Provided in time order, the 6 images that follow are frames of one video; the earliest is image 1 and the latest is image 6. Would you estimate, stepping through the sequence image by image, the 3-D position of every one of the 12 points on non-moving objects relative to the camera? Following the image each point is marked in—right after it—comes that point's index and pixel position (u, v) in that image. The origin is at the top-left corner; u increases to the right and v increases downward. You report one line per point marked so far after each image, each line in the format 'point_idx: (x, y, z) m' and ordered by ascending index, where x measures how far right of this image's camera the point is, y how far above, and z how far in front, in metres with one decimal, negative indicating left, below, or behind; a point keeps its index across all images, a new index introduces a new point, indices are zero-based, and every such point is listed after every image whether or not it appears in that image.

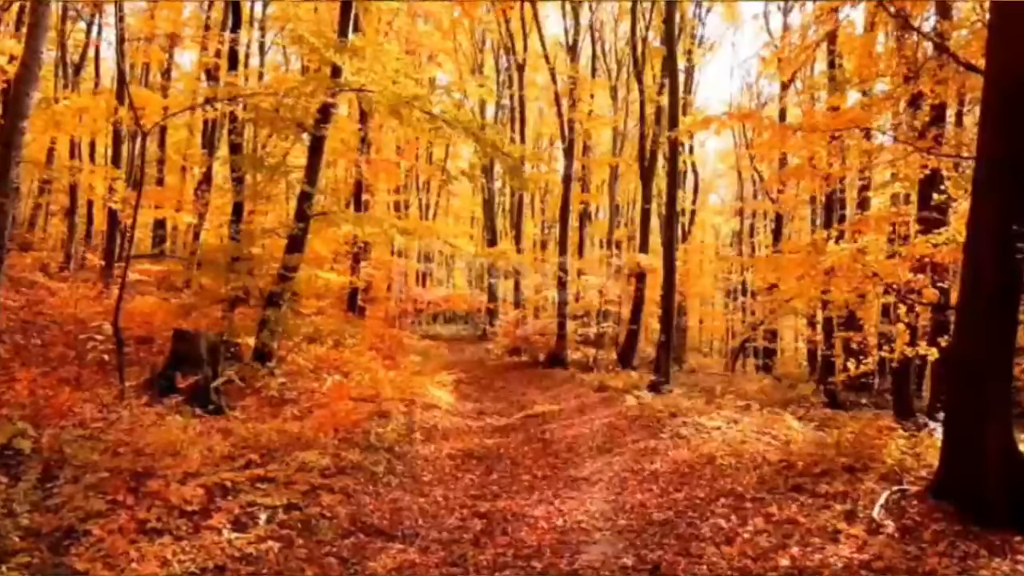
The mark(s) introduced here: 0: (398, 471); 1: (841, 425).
0: (-2.0, -3.1, +11.3) m
1: (+6.9, -2.9, +13.9) m
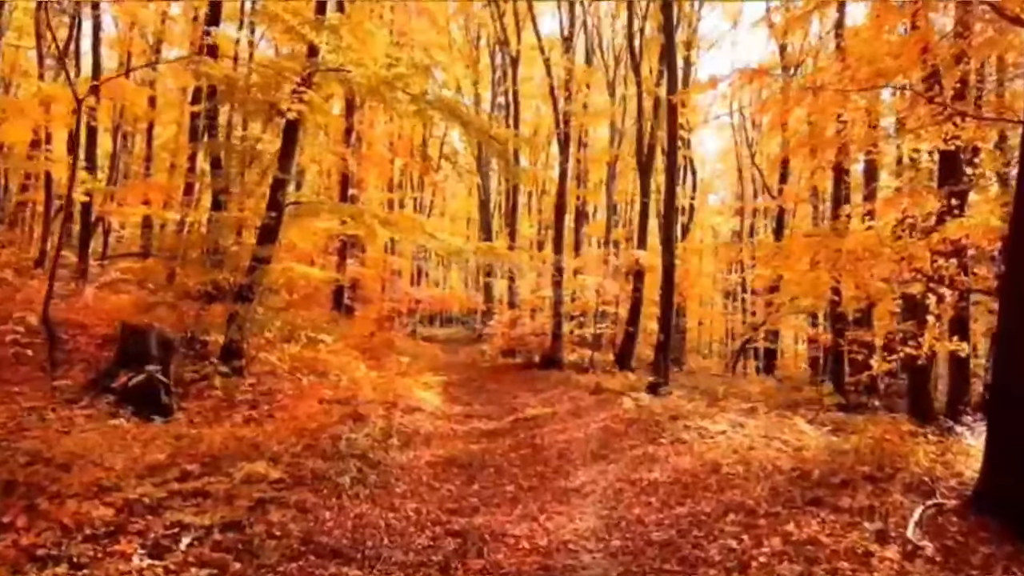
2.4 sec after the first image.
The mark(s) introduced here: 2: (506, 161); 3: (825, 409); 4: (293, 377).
0: (-2.2, -3.0, +10.2) m
1: (+6.6, -2.7, +12.8) m
2: (-0.2, +3.1, +15.8) m
3: (+7.9, -3.1, +16.9) m
4: (-5.0, -2.0, +15.3) m
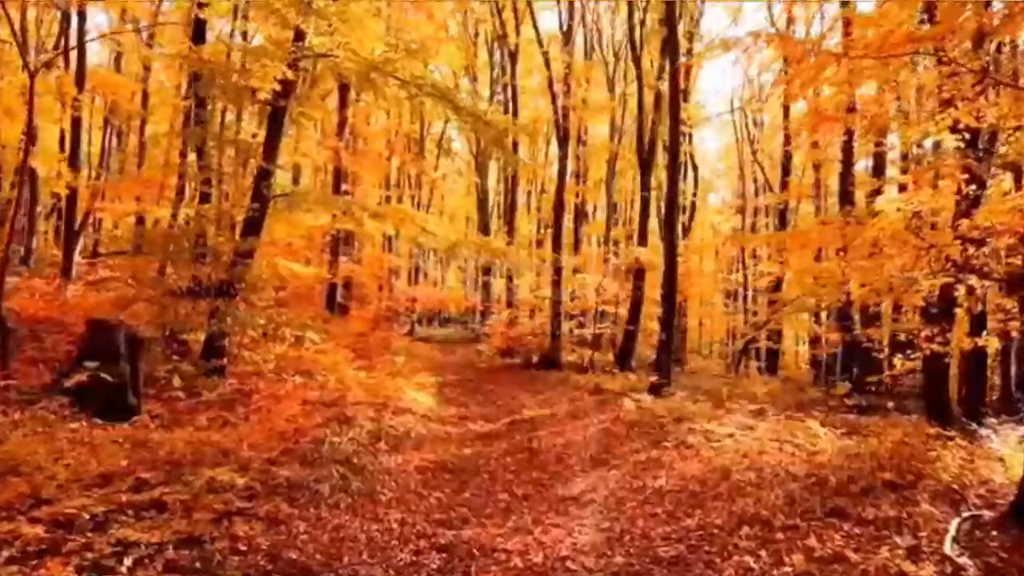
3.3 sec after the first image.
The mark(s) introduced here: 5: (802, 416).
0: (-2.3, -2.9, +9.4) m
1: (+6.5, -2.6, +12.0) m
2: (-0.3, +3.2, +15.1) m
3: (+7.8, -3.0, +16.1) m
4: (-5.1, -1.9, +14.6) m
5: (+6.3, -2.8, +14.4) m
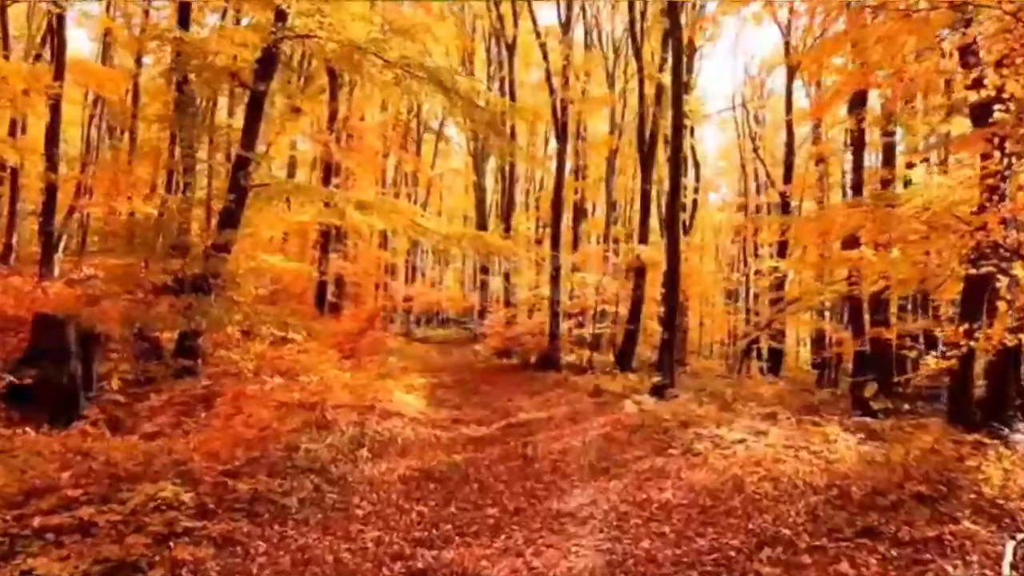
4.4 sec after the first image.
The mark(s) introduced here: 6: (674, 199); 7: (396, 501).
0: (-2.4, -2.8, +8.5) m
1: (+6.4, -2.5, +11.1) m
2: (-0.4, +3.3, +14.2) m
3: (+7.7, -2.9, +15.2) m
4: (-5.3, -1.8, +13.7) m
5: (+6.2, -2.7, +13.5) m
6: (+4.7, +2.6, +19.2) m
7: (-1.6, -2.9, +9.2) m
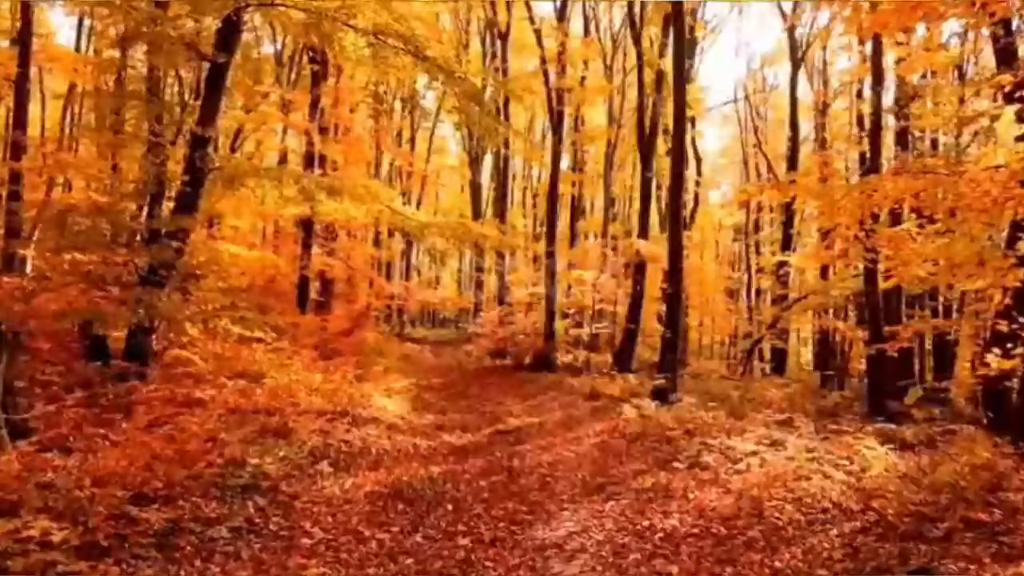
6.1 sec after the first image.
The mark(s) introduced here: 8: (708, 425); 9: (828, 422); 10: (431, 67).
0: (-2.7, -2.6, +7.2) m
1: (+6.1, -2.4, +9.8) m
2: (-0.7, +3.4, +12.8) m
3: (+7.5, -2.7, +13.9) m
4: (-5.5, -1.7, +12.3) m
5: (+5.9, -2.5, +12.2) m
6: (+4.4, +2.7, +17.8) m
7: (-1.9, -2.8, +7.8) m
8: (+3.4, -2.4, +11.5) m
9: (+6.1, -2.6, +12.9) m
10: (-1.5, +4.2, +12.9) m
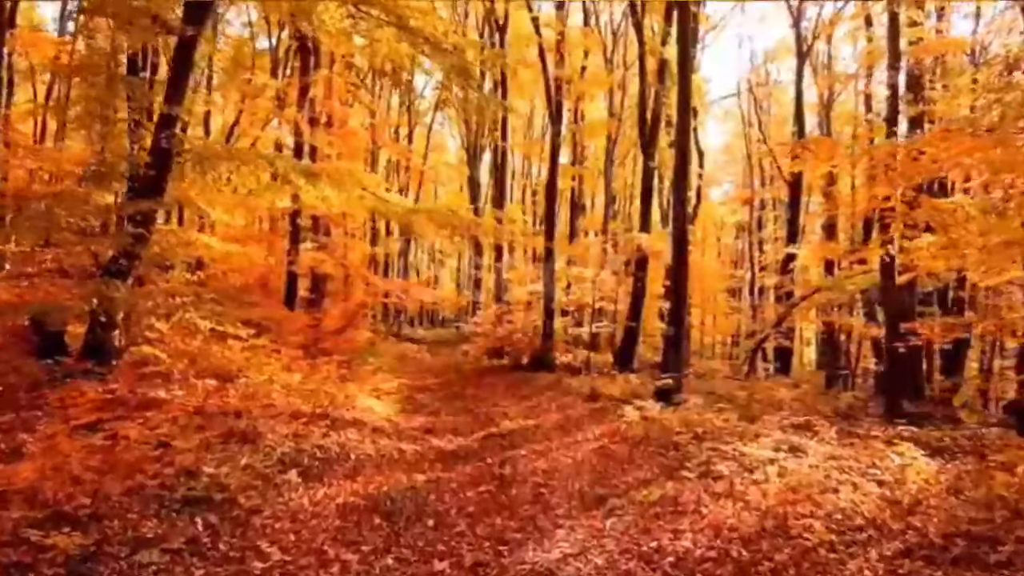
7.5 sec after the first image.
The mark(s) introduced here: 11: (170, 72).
0: (-2.8, -2.5, +6.2) m
1: (+6.0, -2.2, +8.8) m
2: (-0.8, +3.5, +11.9) m
3: (+7.3, -2.6, +12.9) m
4: (-5.6, -1.6, +11.3) m
5: (+5.8, -2.4, +11.2) m
6: (+4.3, +2.8, +16.8) m
7: (-2.0, -2.6, +6.8) m
8: (+3.3, -2.2, +10.6) m
9: (+6.0, -2.5, +11.9) m
10: (-1.7, +4.4, +11.9) m
11: (-6.4, +4.0, +12.4) m
